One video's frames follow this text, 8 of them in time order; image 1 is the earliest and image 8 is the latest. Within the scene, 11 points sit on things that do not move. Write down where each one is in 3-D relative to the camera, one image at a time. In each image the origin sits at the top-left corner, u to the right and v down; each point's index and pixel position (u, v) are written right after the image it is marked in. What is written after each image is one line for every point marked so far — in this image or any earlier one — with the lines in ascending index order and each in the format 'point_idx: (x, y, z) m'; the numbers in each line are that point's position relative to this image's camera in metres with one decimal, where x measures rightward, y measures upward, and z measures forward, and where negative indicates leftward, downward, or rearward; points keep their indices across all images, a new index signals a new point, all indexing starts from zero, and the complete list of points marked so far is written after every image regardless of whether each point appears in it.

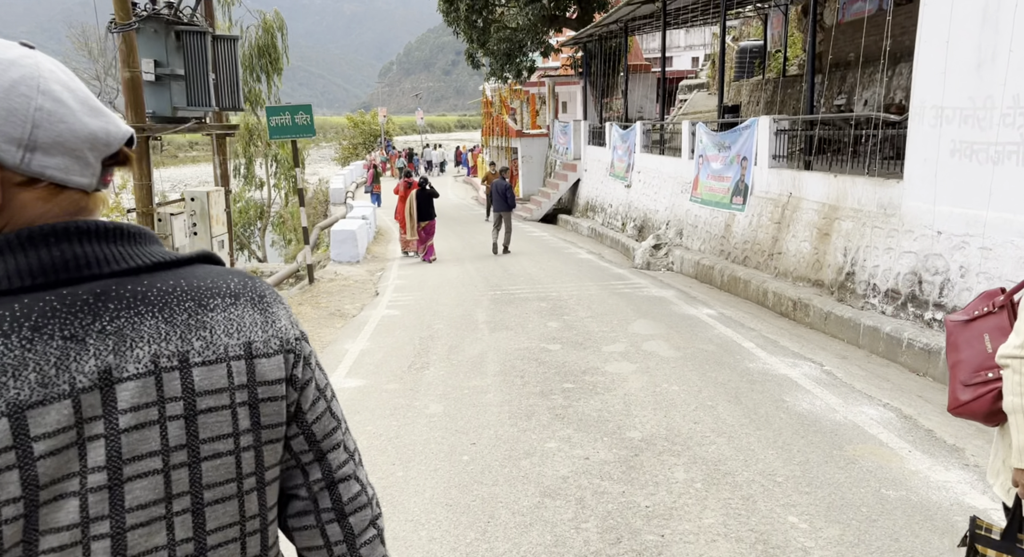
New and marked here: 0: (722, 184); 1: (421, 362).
0: (+2.9, +1.3, +12.4) m
1: (-0.7, -0.7, +6.9) m
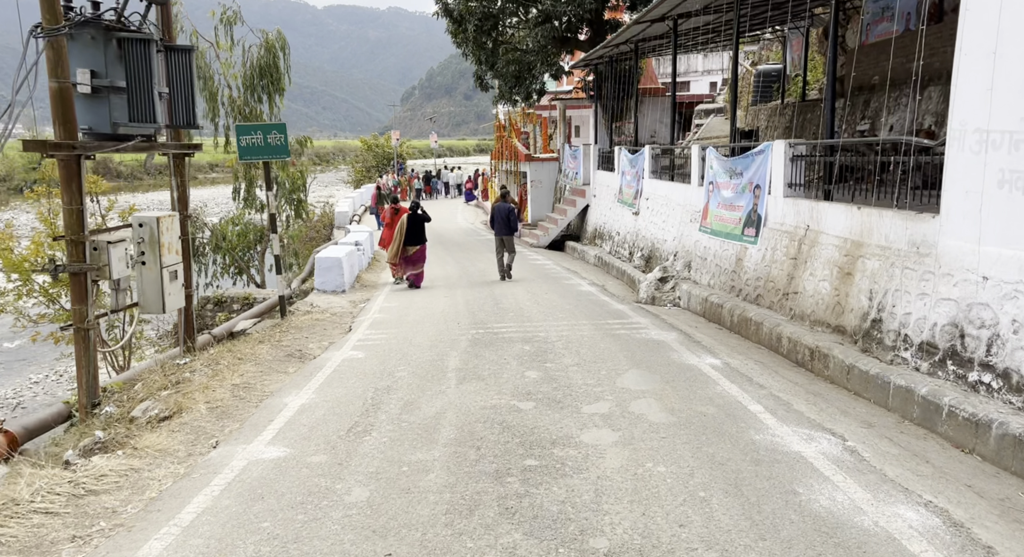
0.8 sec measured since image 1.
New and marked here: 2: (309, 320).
0: (+2.8, +0.8, +11.3) m
1: (-1.0, -1.0, +5.8) m
2: (-2.7, -0.5, +11.7) m
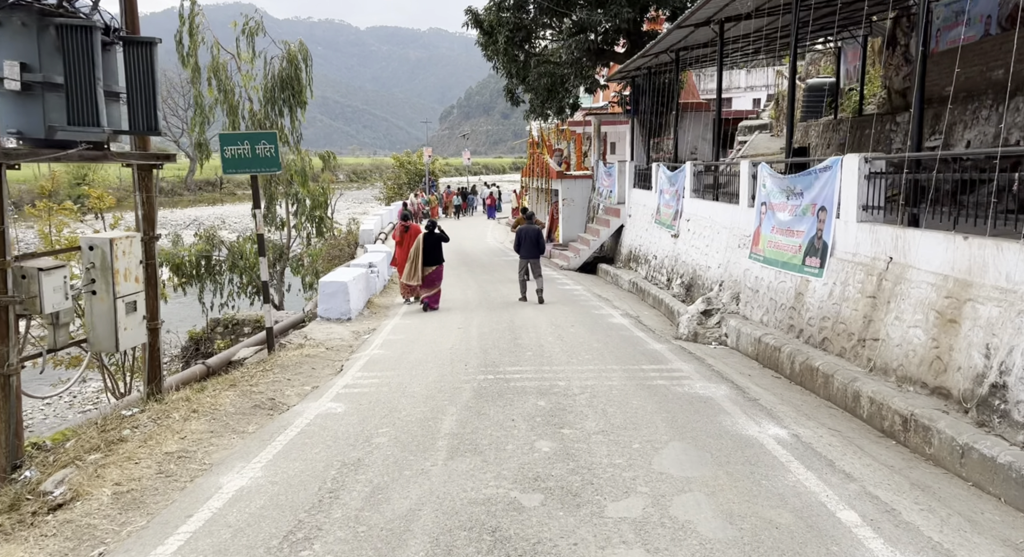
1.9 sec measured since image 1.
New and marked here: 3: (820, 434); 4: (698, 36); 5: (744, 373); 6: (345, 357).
0: (+3.0, +0.4, +9.7) m
1: (-1.0, -1.2, +4.3) m
2: (-2.4, -0.9, +10.2) m
3: (+2.0, -1.0, +5.7) m
4: (+3.6, +4.8, +17.8) m
5: (+2.2, -0.9, +8.5) m
6: (-1.9, -0.9, +10.2) m
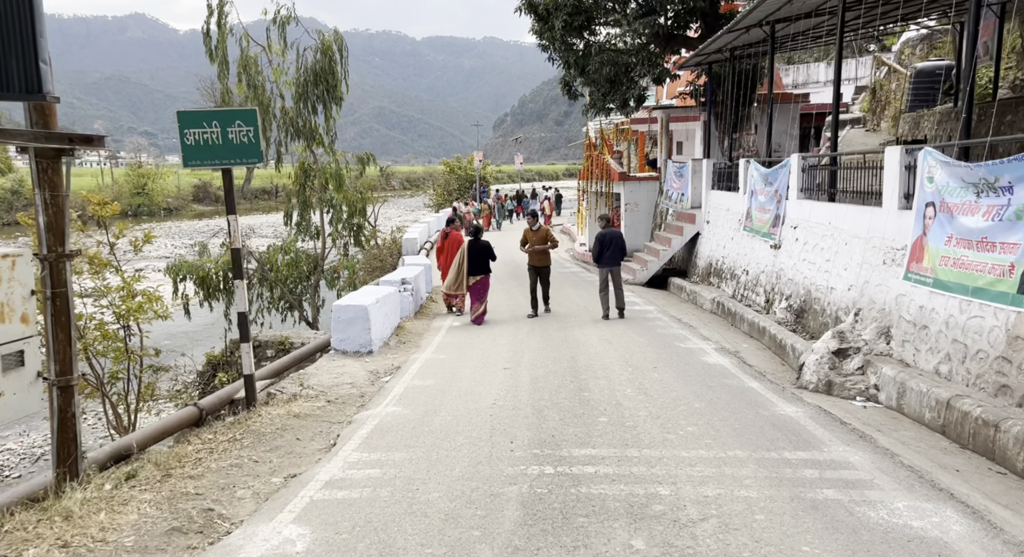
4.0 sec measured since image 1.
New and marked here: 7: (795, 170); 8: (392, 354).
0: (+3.5, +0.2, +6.6) m
1: (-0.8, -1.4, +1.4) m
2: (-1.9, -1.1, +7.4) m
3: (+2.3, -1.2, +2.7) m
4: (+4.6, +4.5, +14.6) m
5: (+2.7, -1.1, +5.4) m
6: (-1.3, -1.2, +7.4) m
7: (+4.2, +1.6, +13.2) m
8: (-1.5, -0.9, +10.8) m
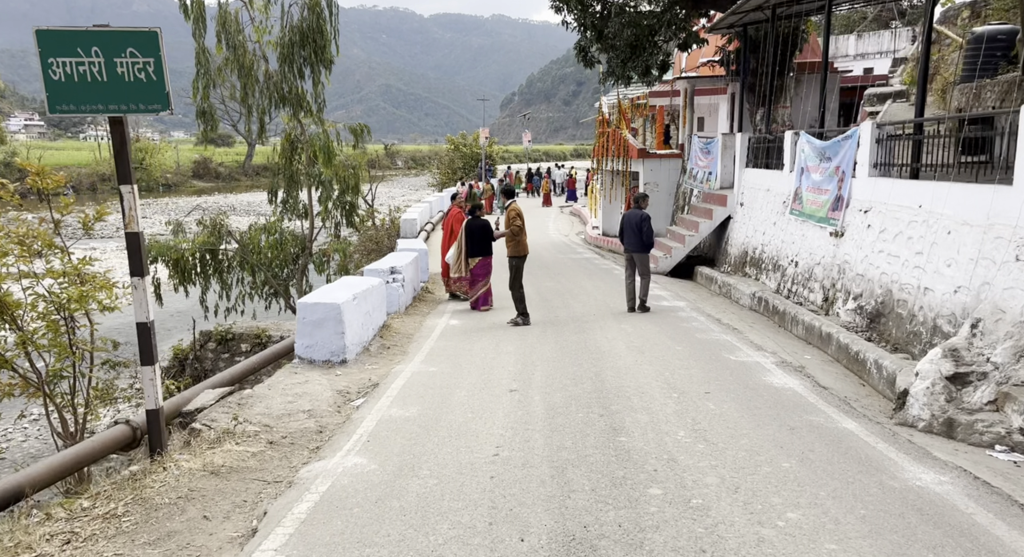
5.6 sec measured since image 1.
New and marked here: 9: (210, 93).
0: (+3.6, +0.1, +4.3) m
1: (-0.8, -1.5, -0.8) m
2: (-1.8, -1.1, +5.3) m
3: (+2.3, -1.4, +0.5) m
4: (+4.8, +4.6, +12.3) m
5: (+2.7, -1.2, +3.2) m
6: (-1.3, -1.1, +5.2) m
7: (+4.3, +1.7, +10.9) m
8: (-1.4, -0.8, +8.7) m
9: (-5.2, +3.2, +15.6) m
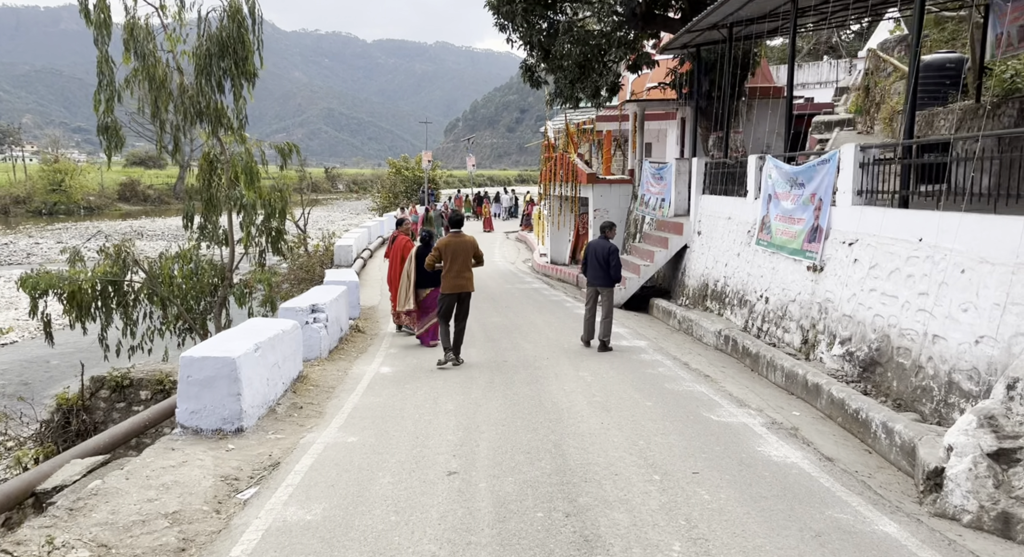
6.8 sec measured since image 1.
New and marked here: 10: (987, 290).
0: (+3.4, -0.2, +3.0) m
1: (-0.7, -1.6, -2.4) m
2: (-2.1, -1.4, +3.6) m
3: (+2.3, -1.5, -0.9) m
4: (+4.1, +4.1, +11.2) m
5: (+2.6, -1.5, +1.8) m
6: (-1.5, -1.4, +3.6) m
7: (+3.7, +1.2, +9.7) m
8: (-1.9, -1.2, +7.0) m
9: (-6.2, +2.7, +13.8) m
10: (+3.6, -0.1, +7.0) m
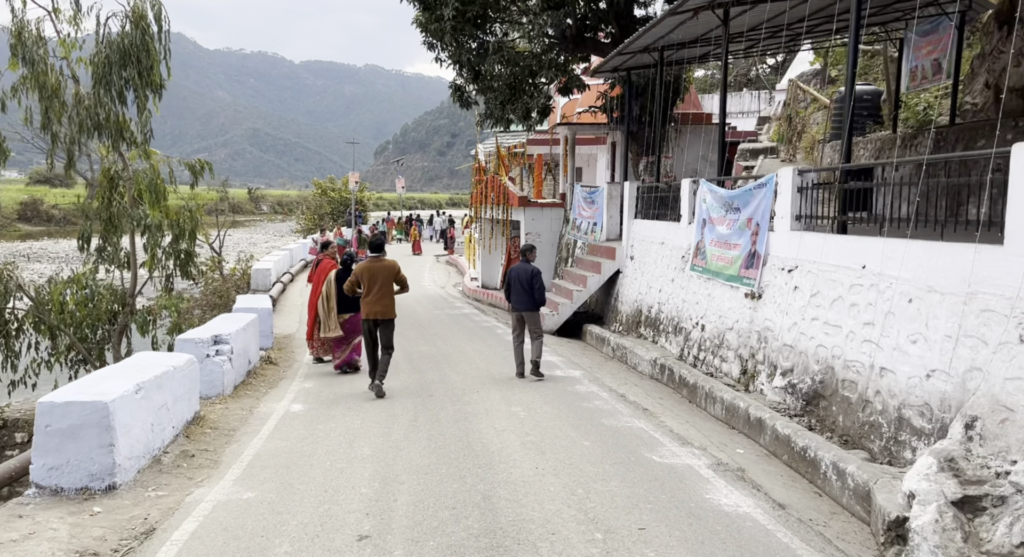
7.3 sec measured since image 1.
0: (+3.1, -0.3, +2.7) m
1: (-0.5, -1.6, -3.1) m
2: (-2.4, -1.5, +2.8) m
3: (+2.4, -1.5, -1.4) m
4: (+3.2, +3.8, +11.0) m
5: (+2.4, -1.5, +1.4) m
6: (-1.8, -1.5, +2.8) m
7: (+2.9, +0.9, +9.4) m
8: (-2.4, -1.4, +6.2) m
9: (-7.2, +2.3, +12.7) m
10: (+3.0, -0.3, +6.6) m
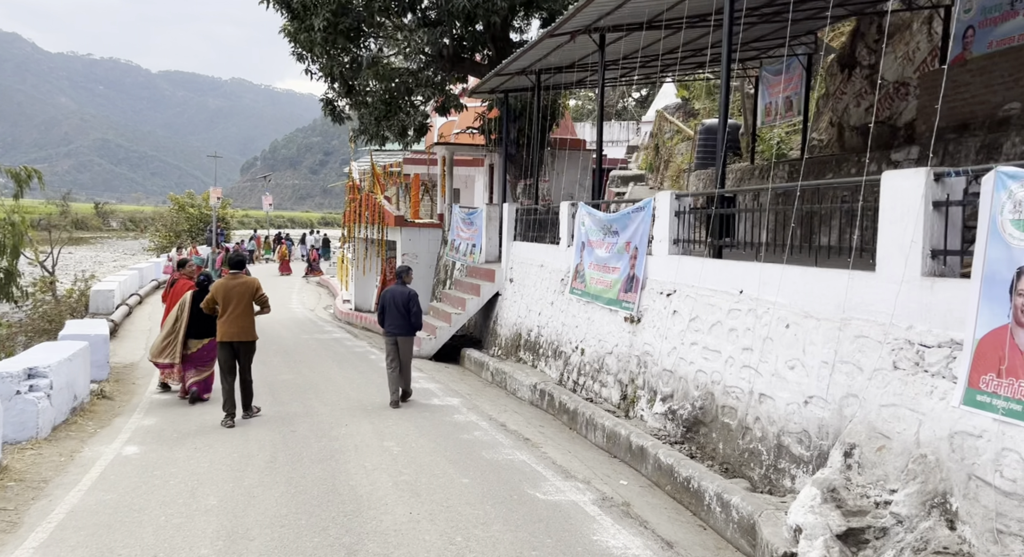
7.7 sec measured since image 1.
0: (+2.8, -0.4, +2.7) m
1: (0.0, -1.6, -3.5) m
2: (-2.7, -1.6, +2.0) m
3: (+2.6, -1.5, -1.4) m
4: (+1.7, +3.5, +11.0) m
5: (+2.2, -1.6, +1.3) m
6: (-2.1, -1.7, +2.1) m
7: (+1.6, +0.7, +9.3) m
8: (-3.2, -1.6, +5.4) m
9: (-8.9, +2.0, +11.3) m
10: (+2.1, -0.5, +6.6) m
